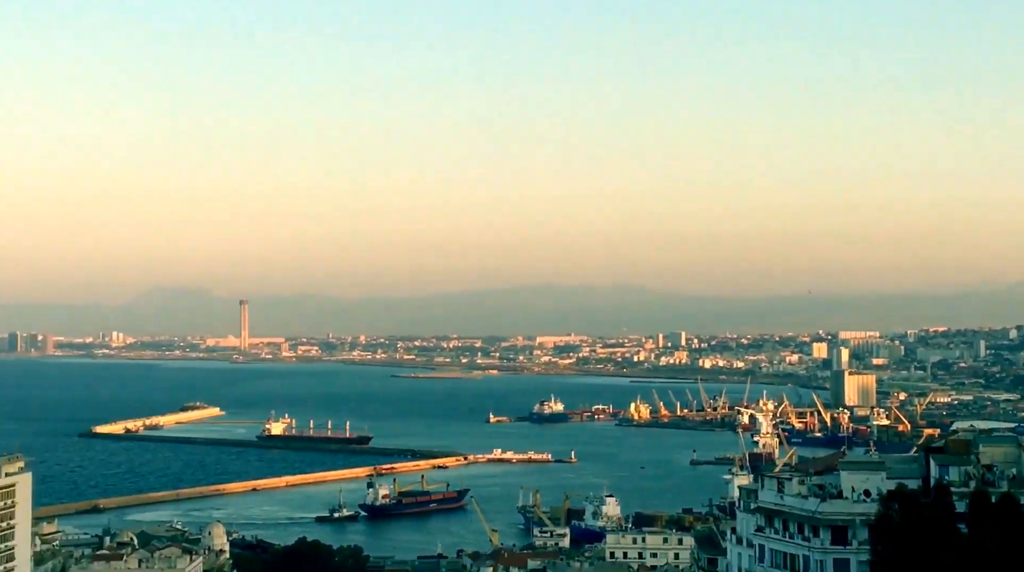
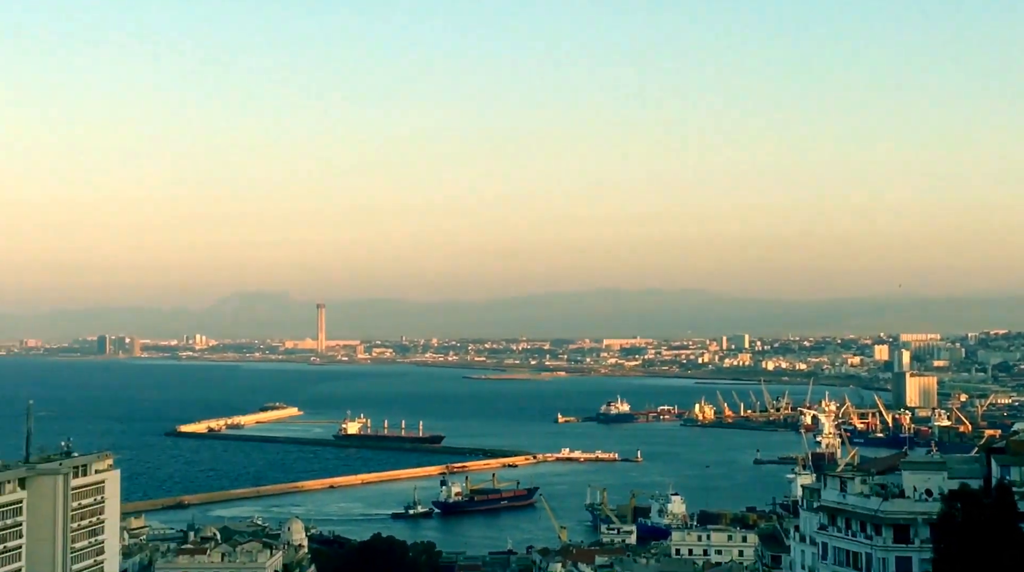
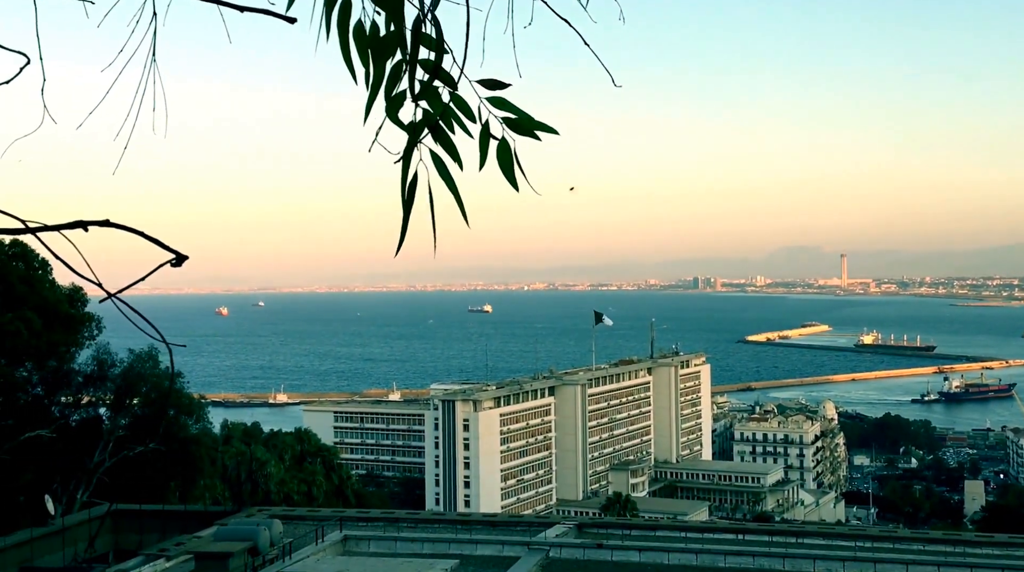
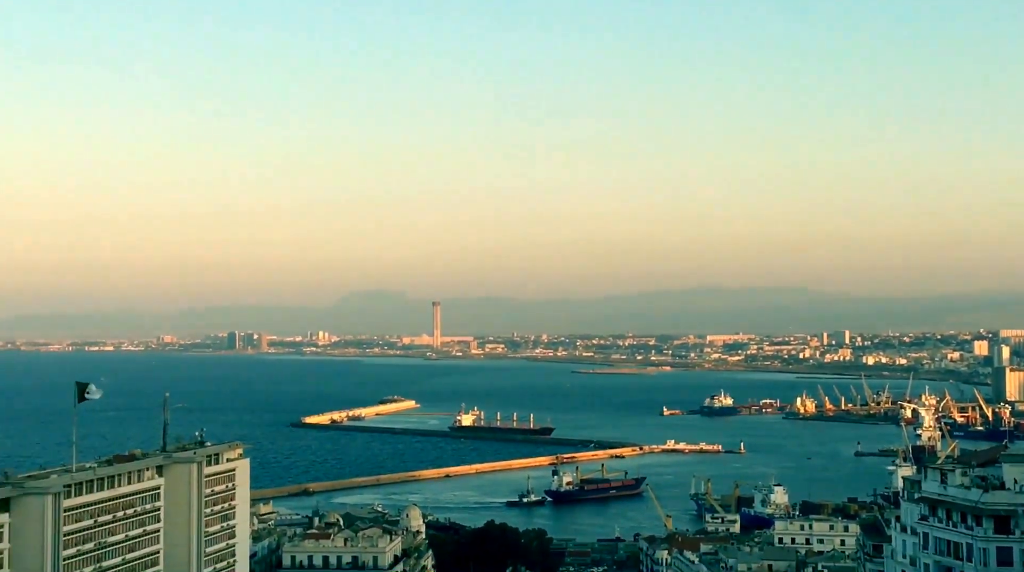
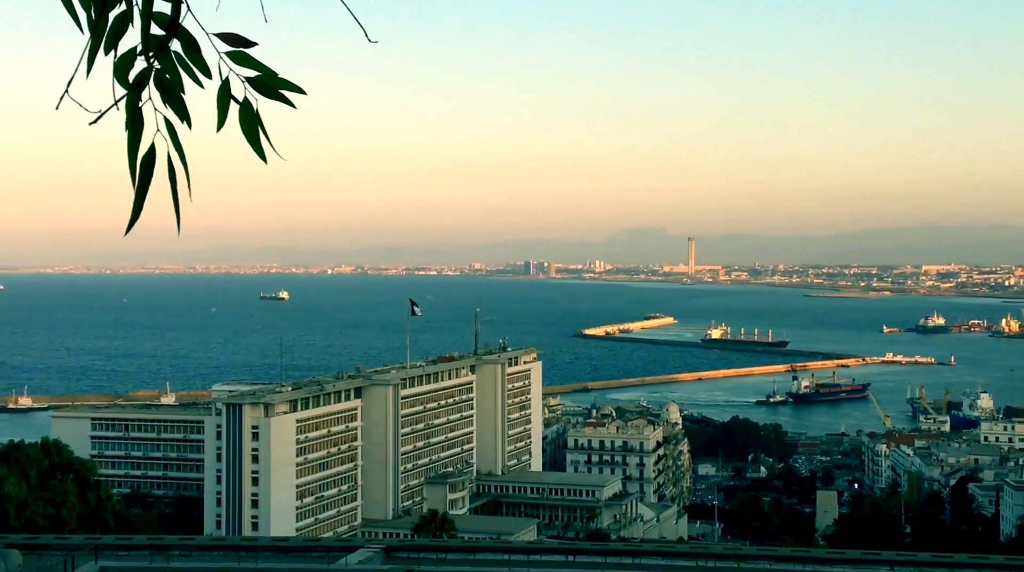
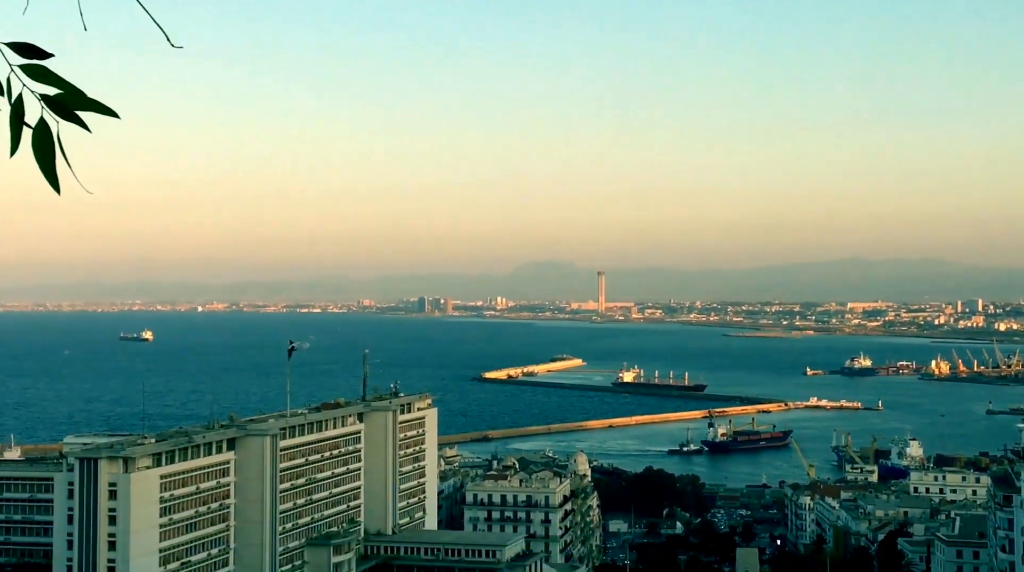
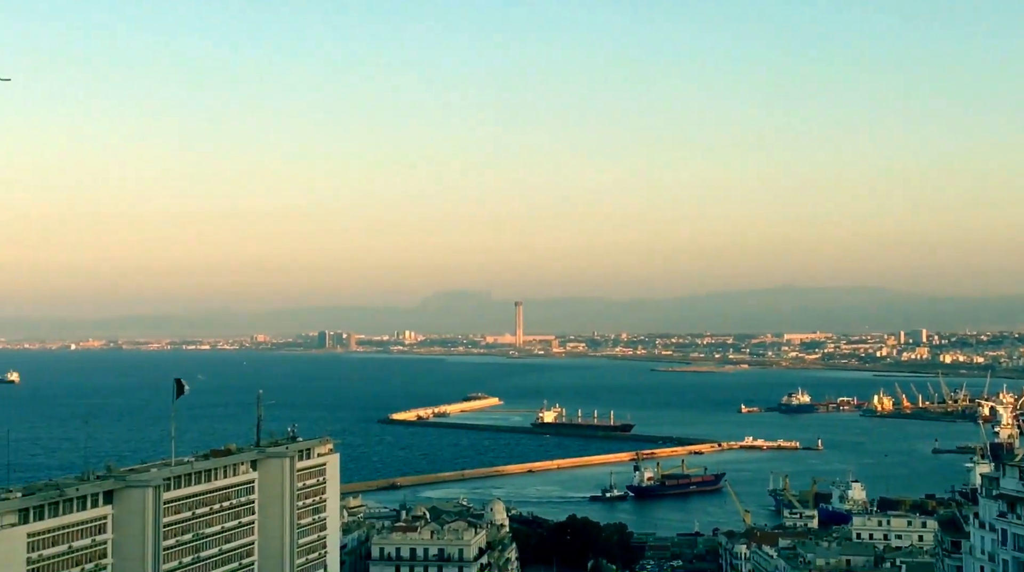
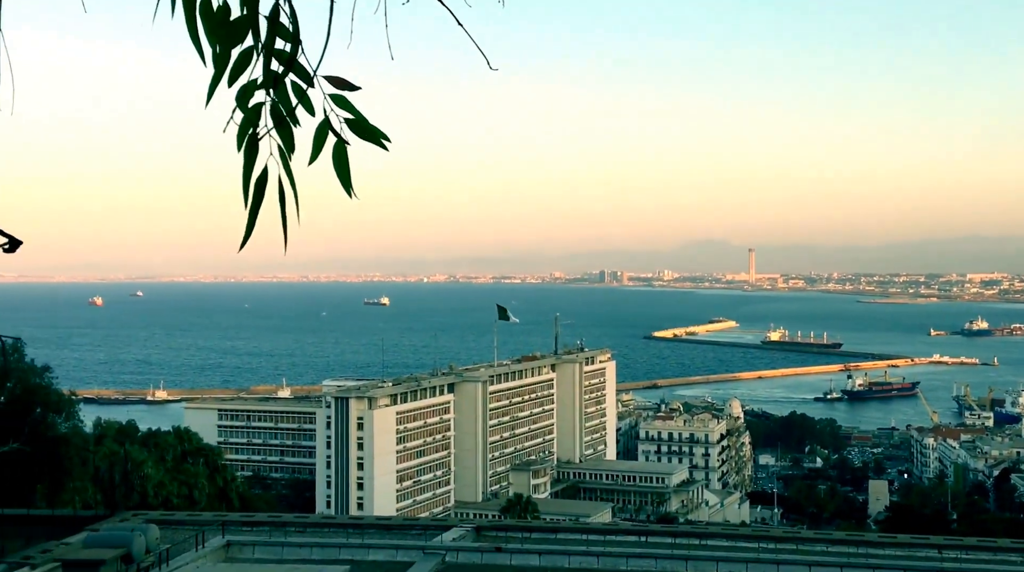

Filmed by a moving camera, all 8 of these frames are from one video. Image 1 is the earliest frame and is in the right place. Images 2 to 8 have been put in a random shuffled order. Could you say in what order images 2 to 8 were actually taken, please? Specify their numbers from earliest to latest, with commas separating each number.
2, 4, 7, 6, 5, 8, 3
